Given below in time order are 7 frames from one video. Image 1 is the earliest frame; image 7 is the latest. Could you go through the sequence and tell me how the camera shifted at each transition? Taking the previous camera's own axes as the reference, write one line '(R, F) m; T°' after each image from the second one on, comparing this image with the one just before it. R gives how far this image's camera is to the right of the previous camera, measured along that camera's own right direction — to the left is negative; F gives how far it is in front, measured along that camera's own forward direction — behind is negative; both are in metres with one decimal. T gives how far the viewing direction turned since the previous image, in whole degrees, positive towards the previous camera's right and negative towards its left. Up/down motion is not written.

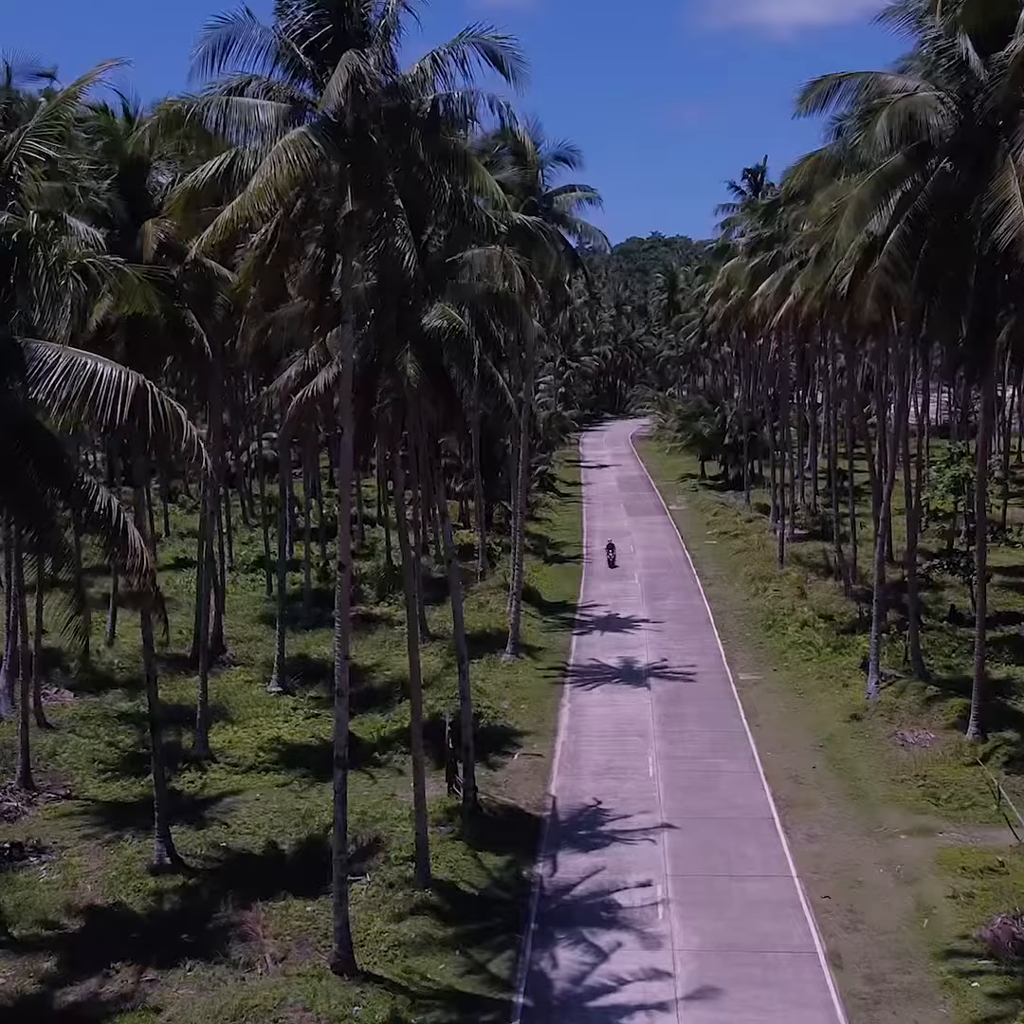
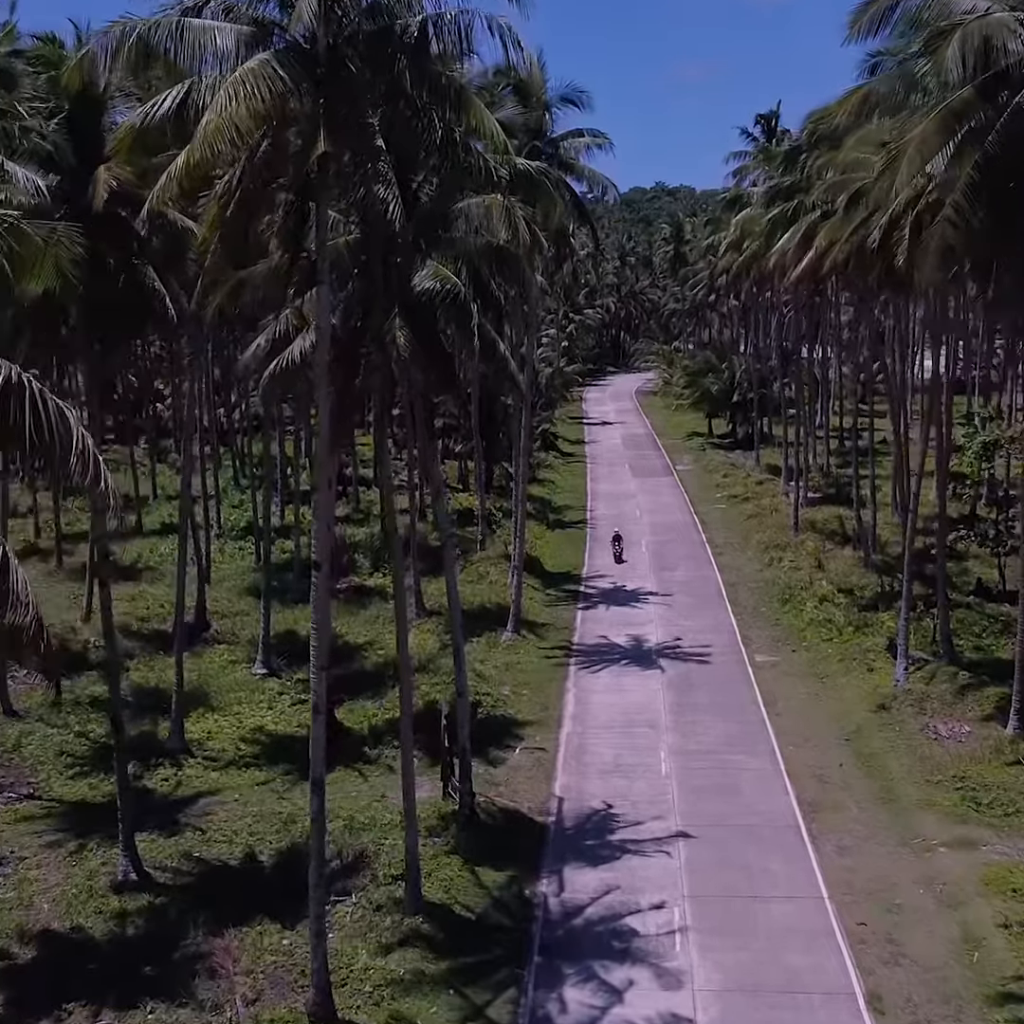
(0.0, +2.1) m; 0°
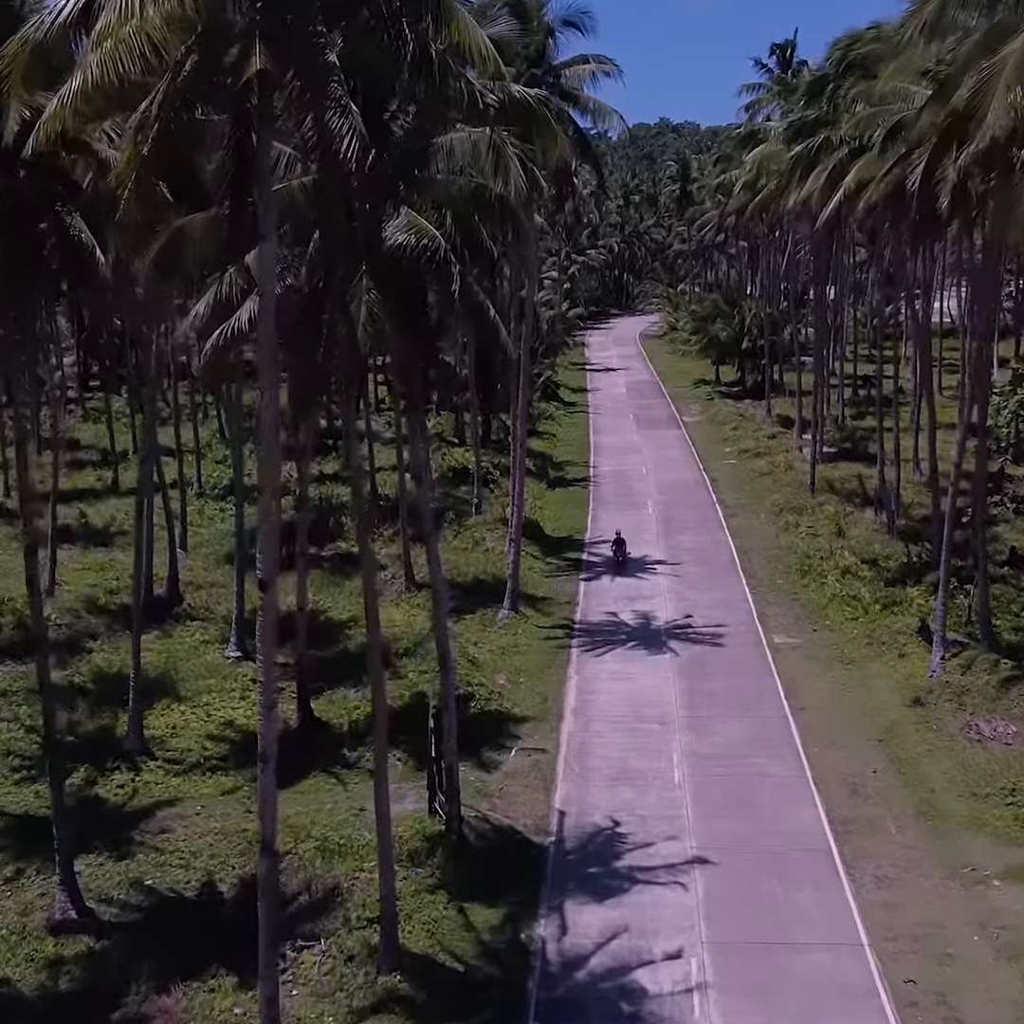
(+0.1, +2.6) m; 0°
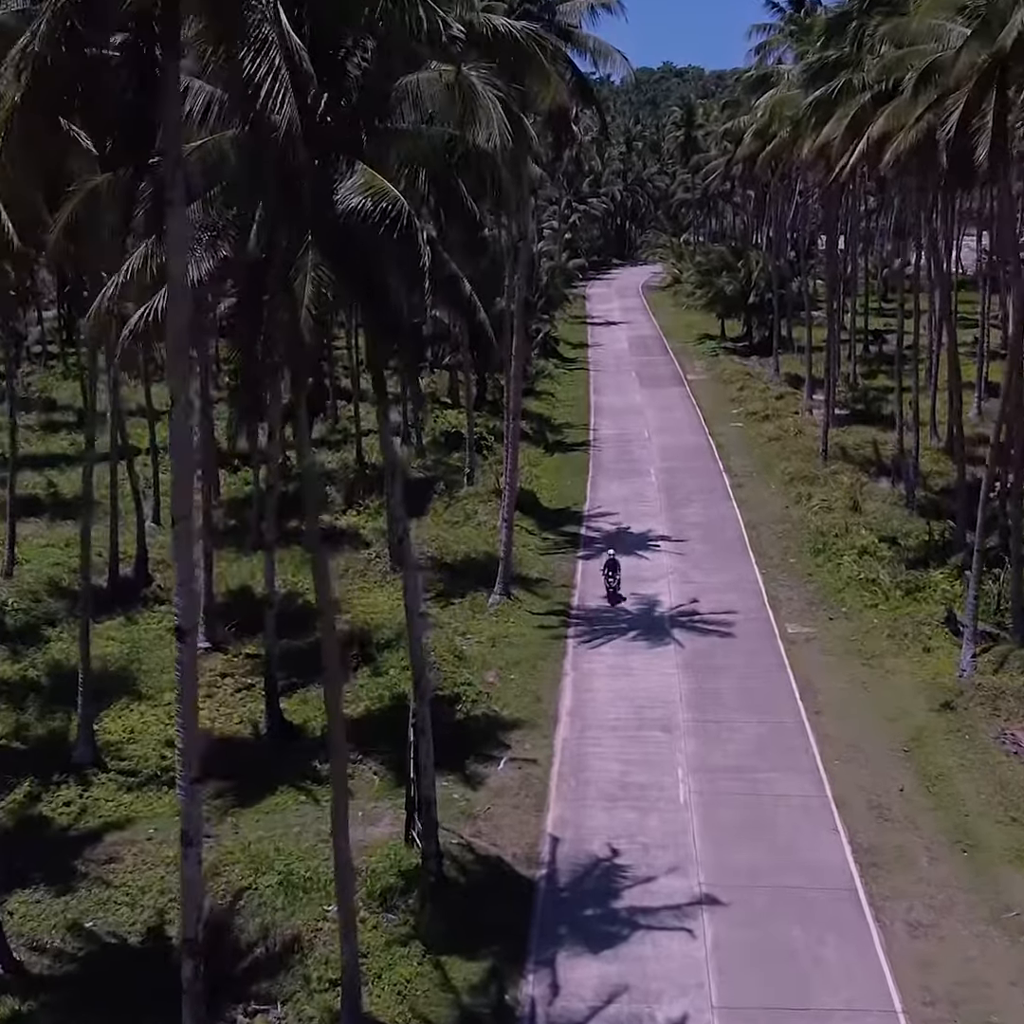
(+0.2, +2.2) m; 0°
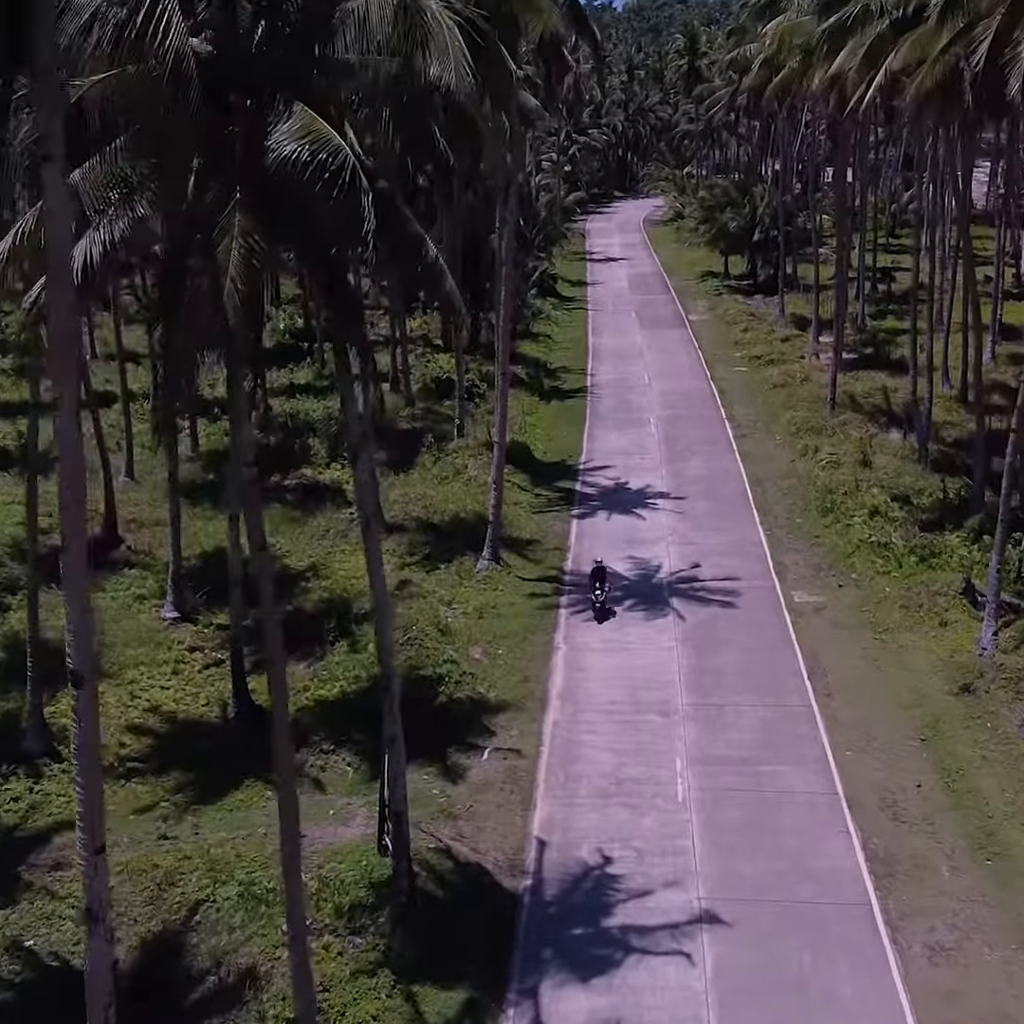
(+0.2, +1.6) m; 0°
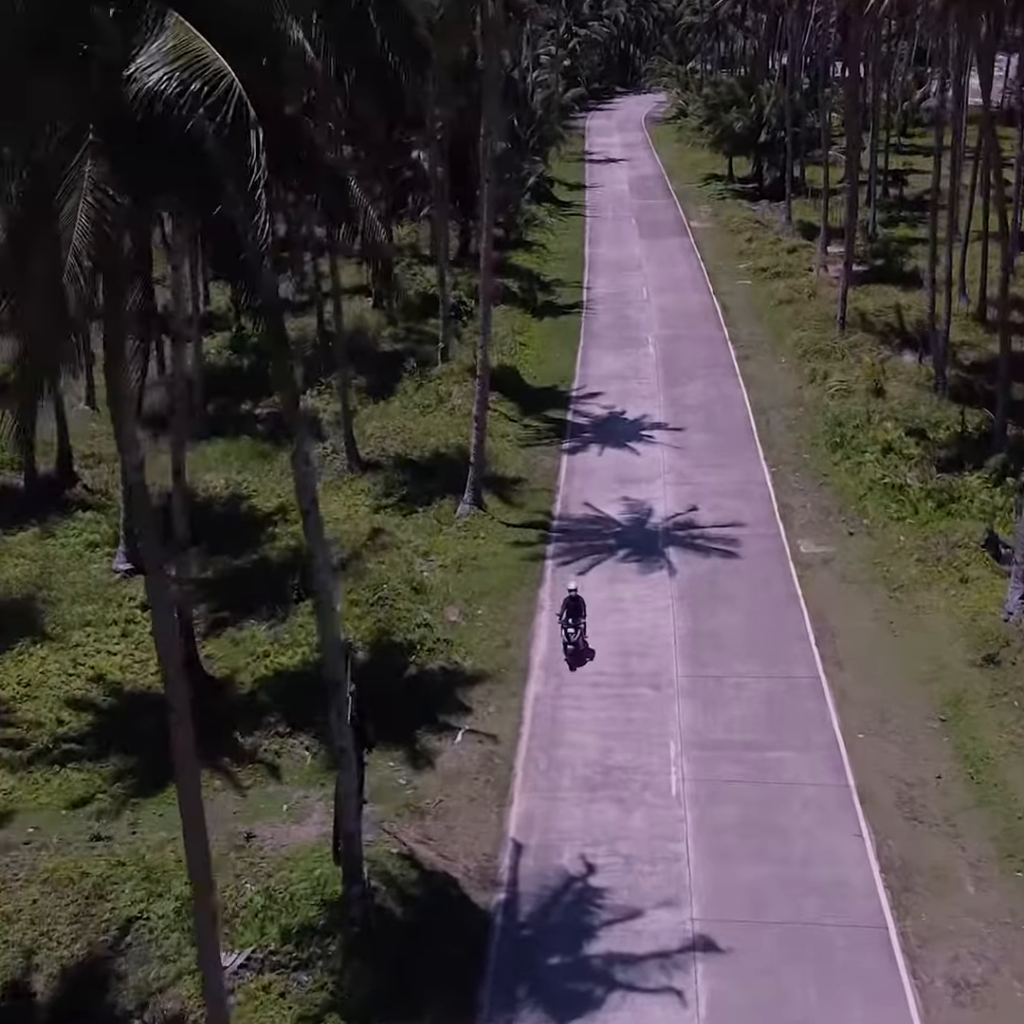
(+0.3, +2.0) m; 0°
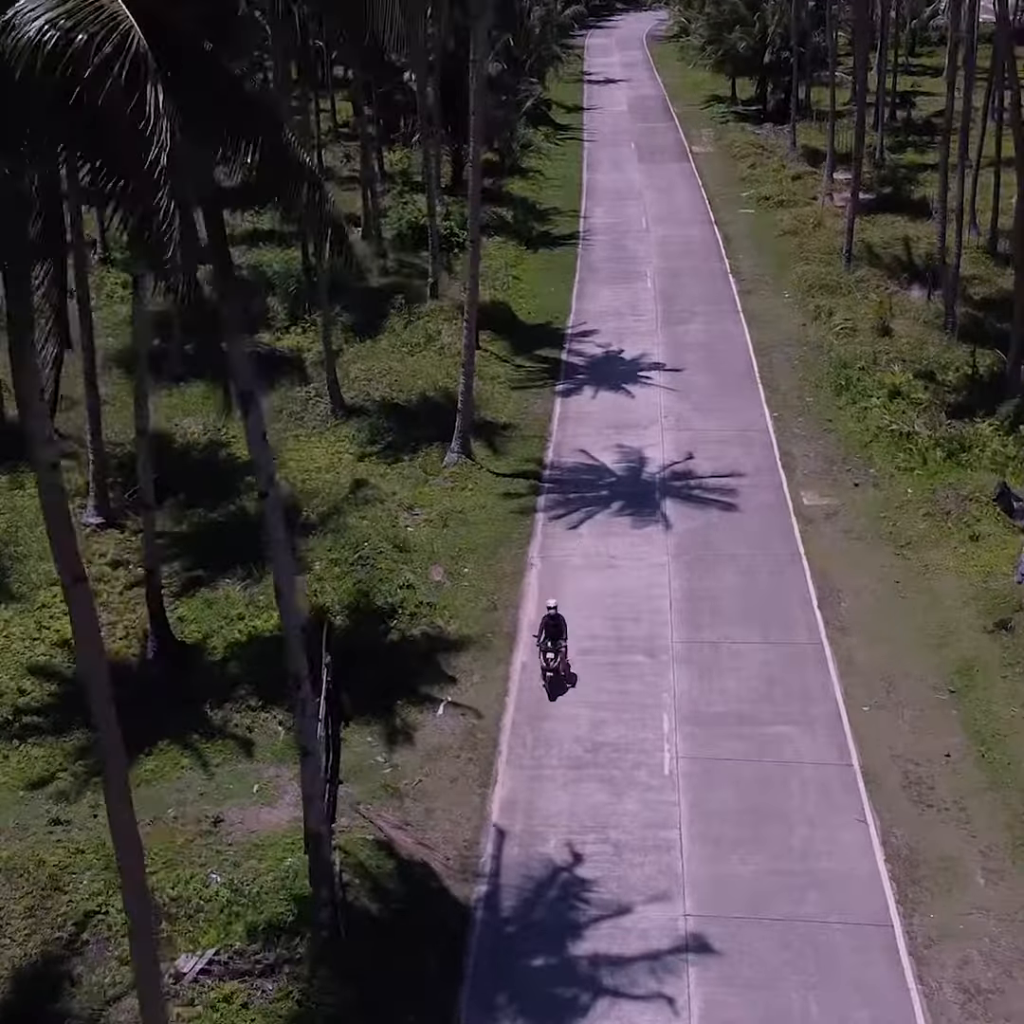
(+0.2, +1.0) m; 0°
